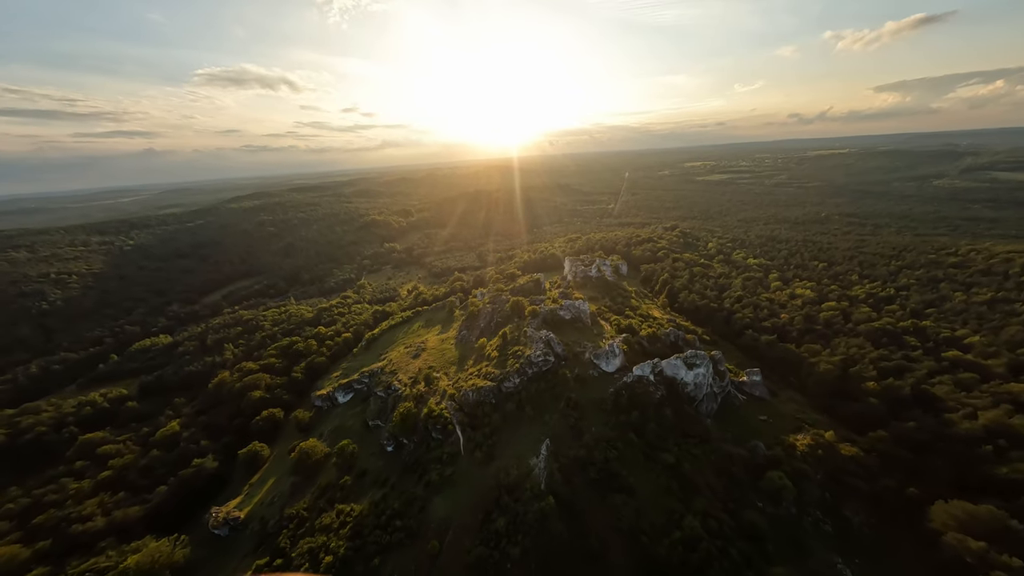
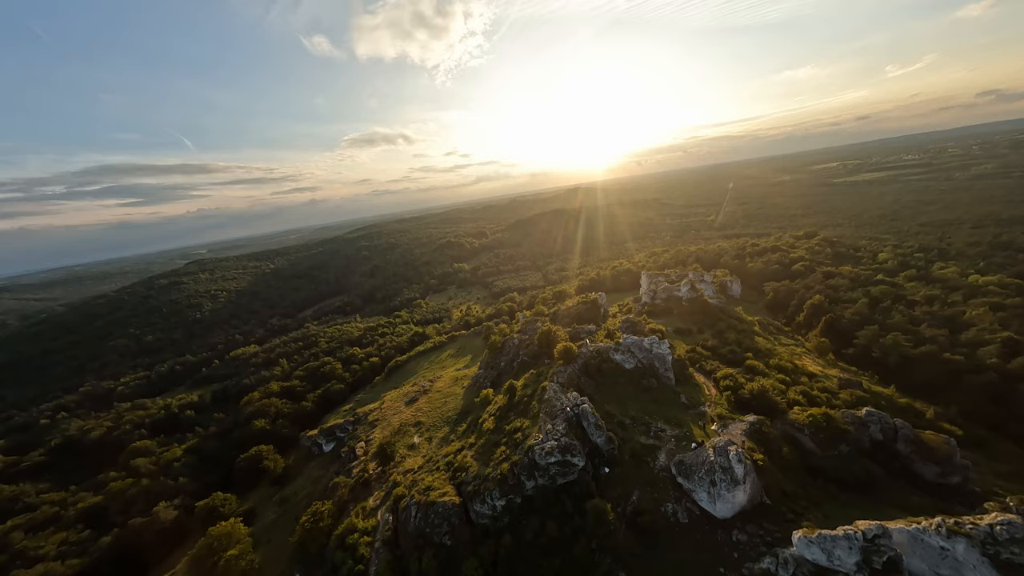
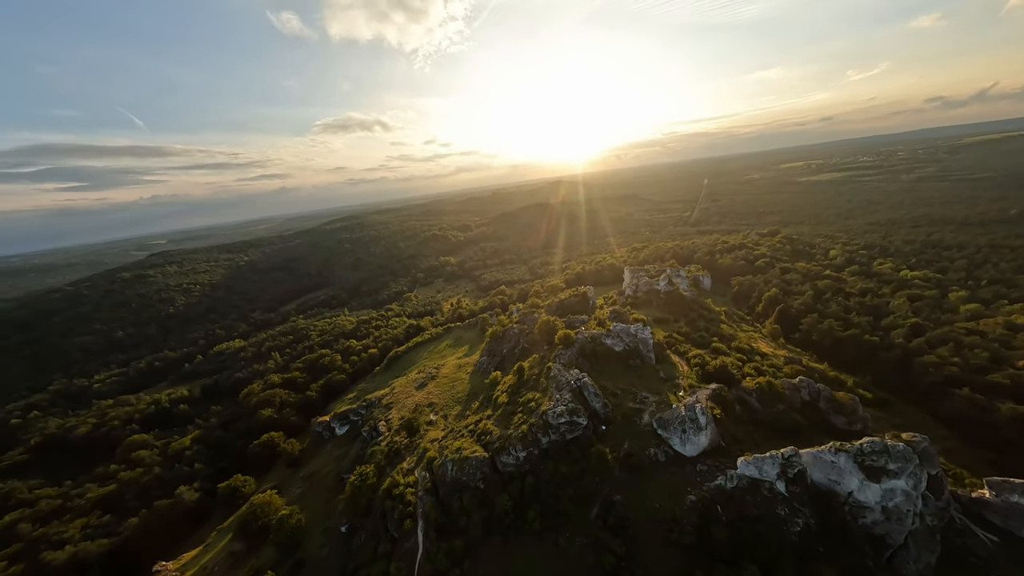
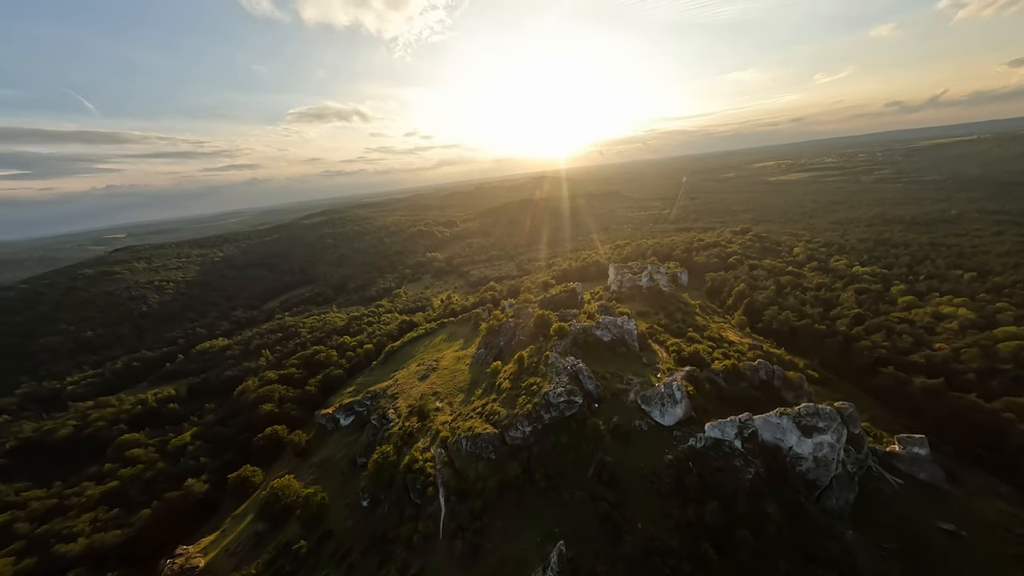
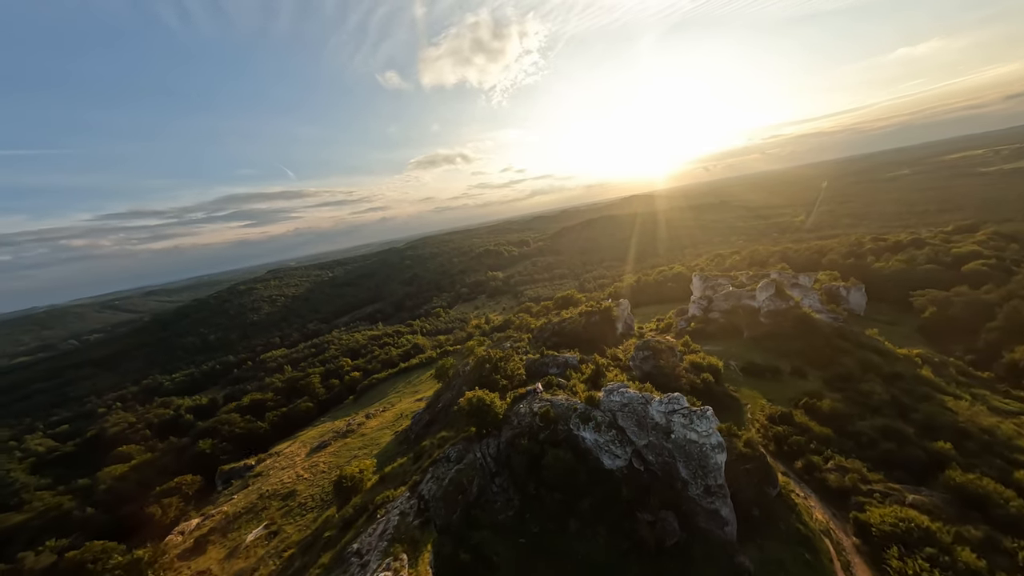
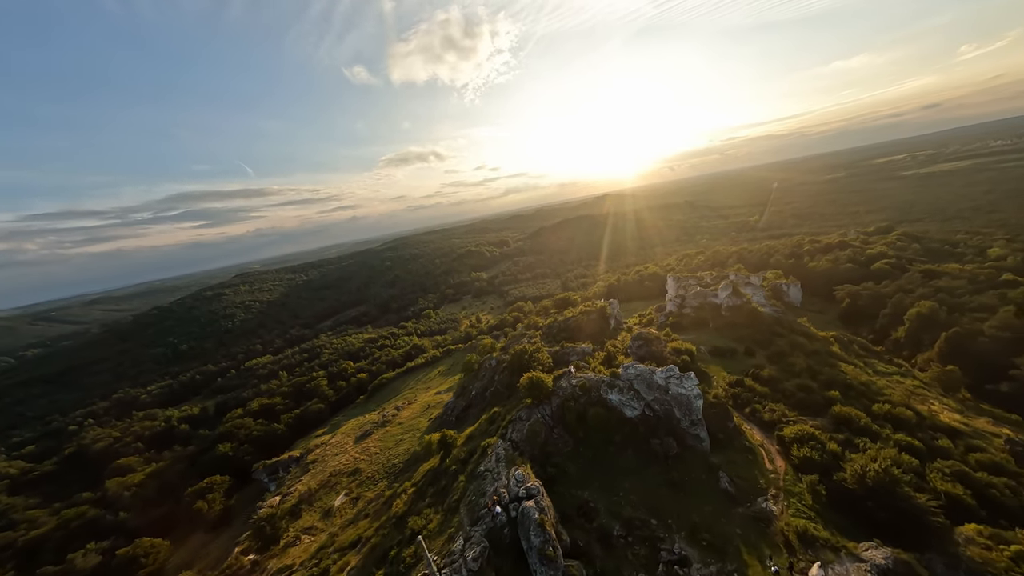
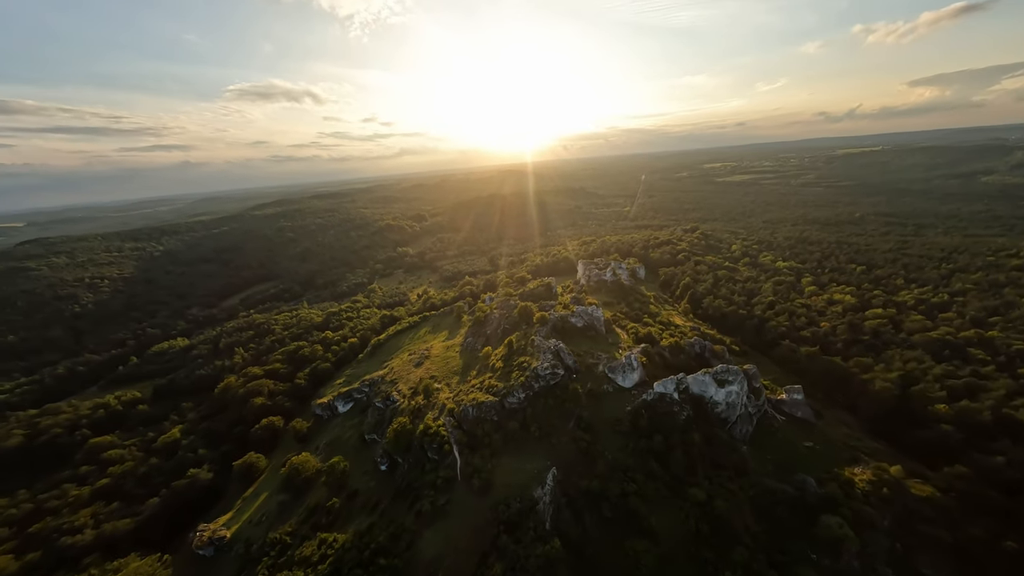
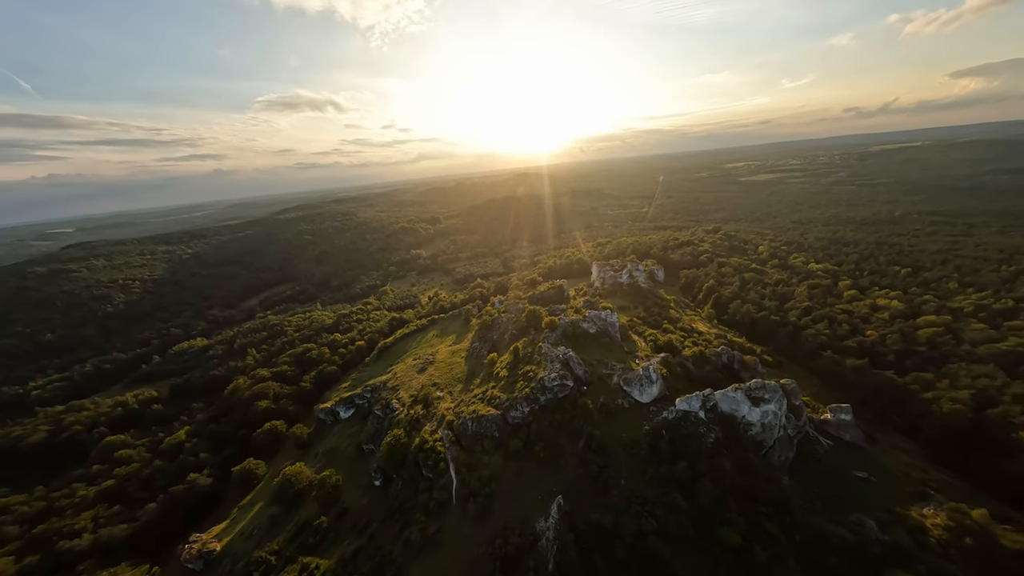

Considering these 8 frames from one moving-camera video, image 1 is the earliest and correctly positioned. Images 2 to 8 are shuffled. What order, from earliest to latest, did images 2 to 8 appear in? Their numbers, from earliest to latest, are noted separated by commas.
7, 8, 4, 3, 2, 6, 5
